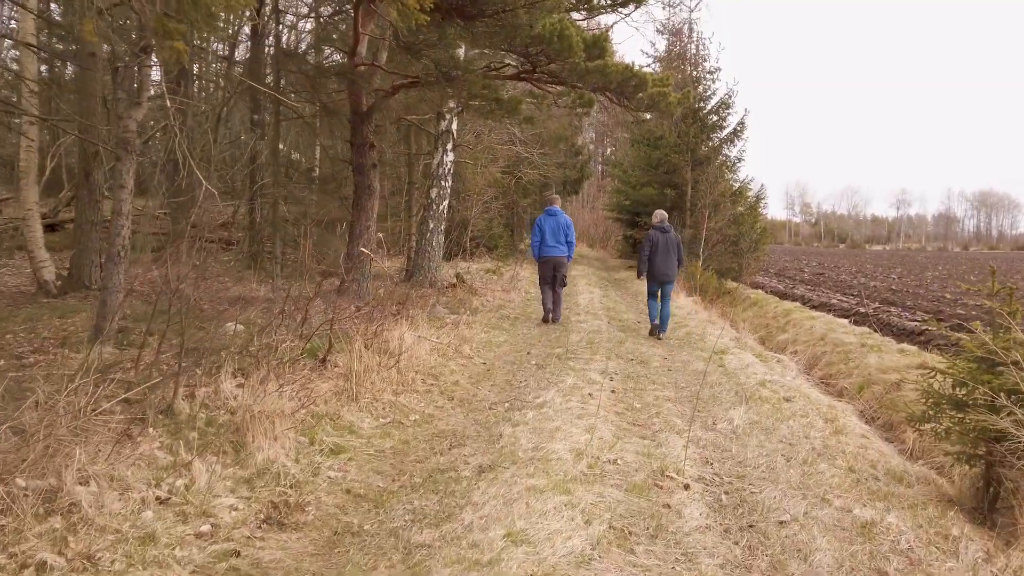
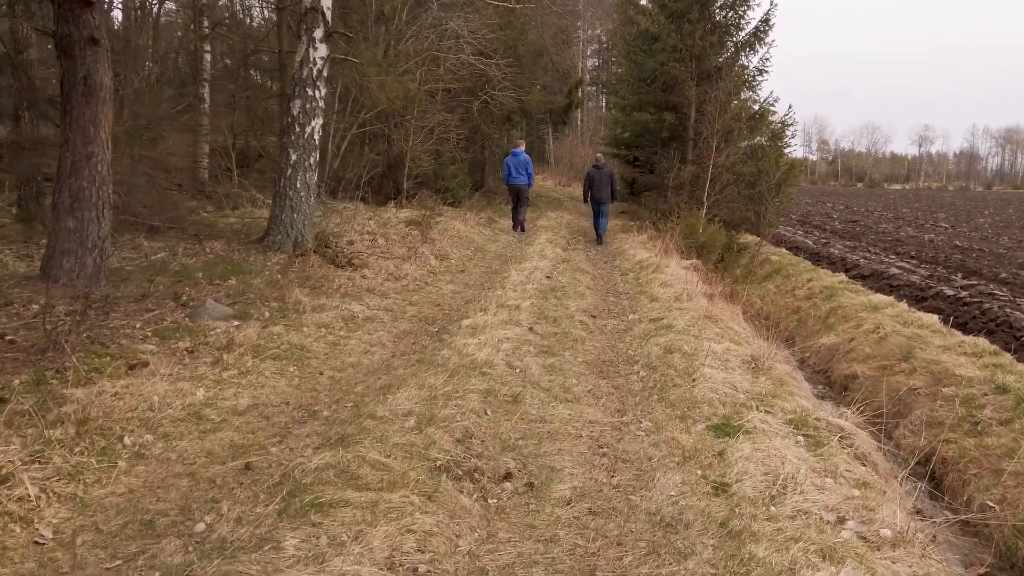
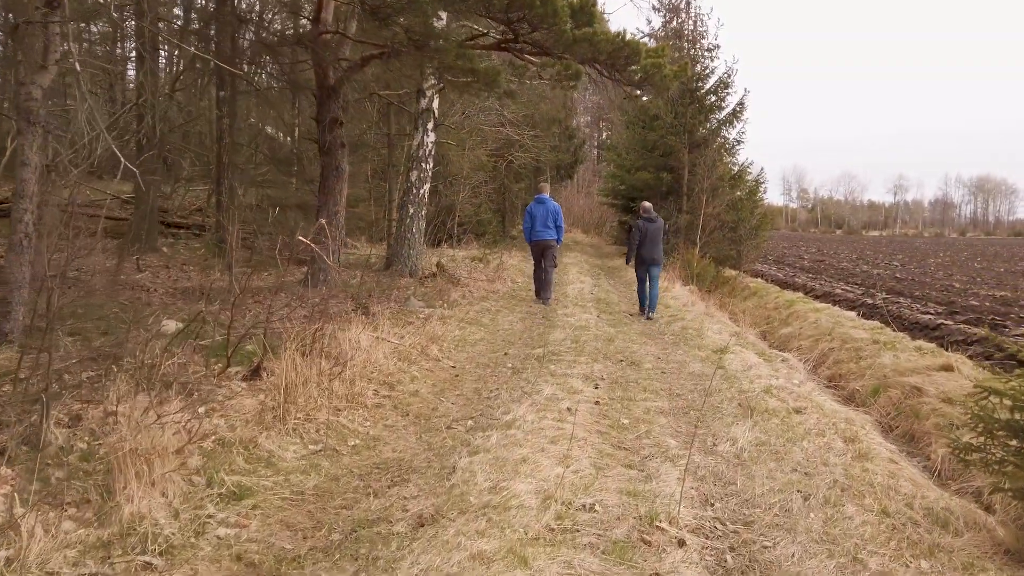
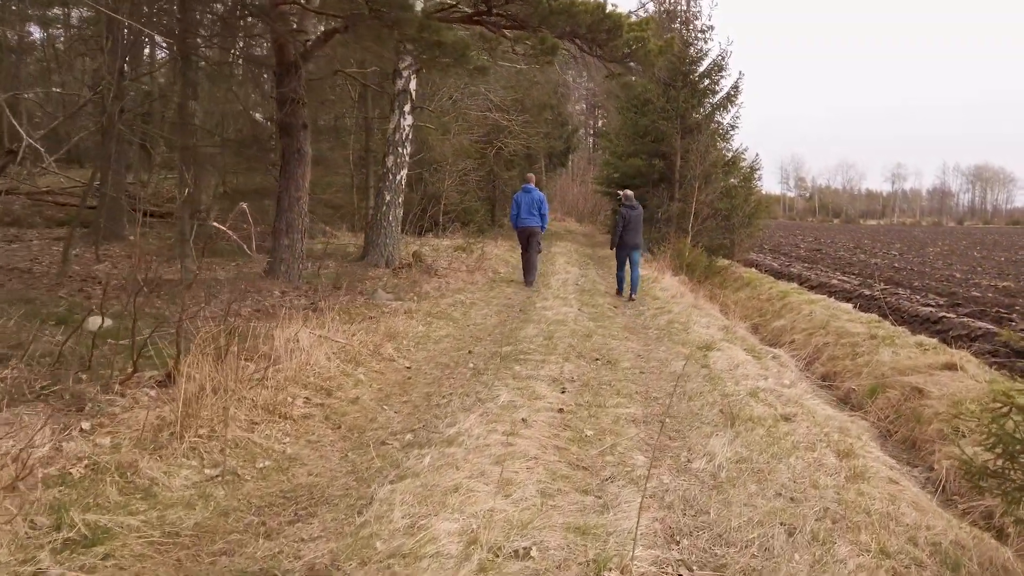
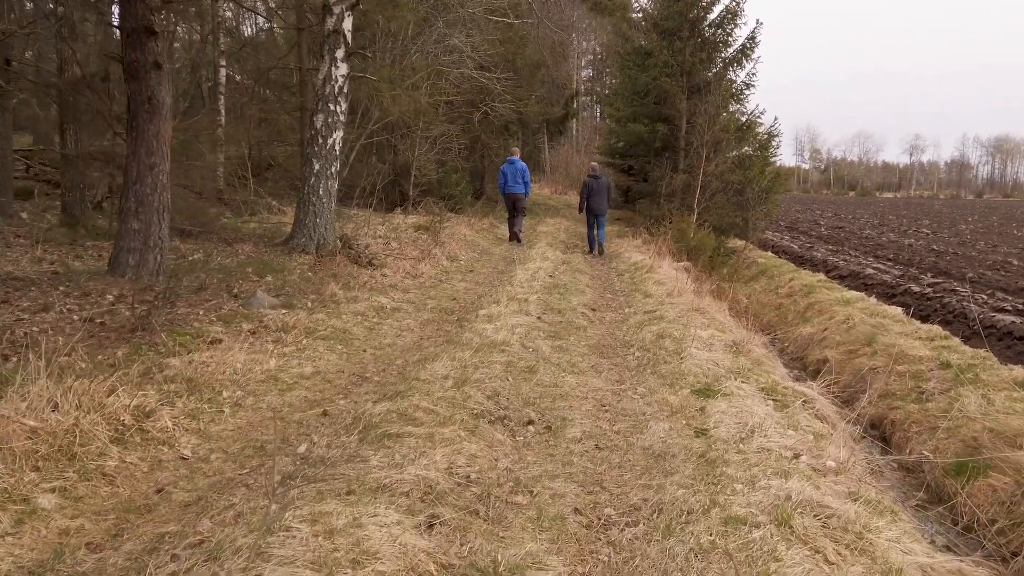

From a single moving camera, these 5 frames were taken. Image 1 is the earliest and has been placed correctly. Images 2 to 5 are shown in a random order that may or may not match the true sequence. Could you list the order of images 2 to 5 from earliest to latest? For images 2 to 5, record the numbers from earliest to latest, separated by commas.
3, 4, 5, 2
